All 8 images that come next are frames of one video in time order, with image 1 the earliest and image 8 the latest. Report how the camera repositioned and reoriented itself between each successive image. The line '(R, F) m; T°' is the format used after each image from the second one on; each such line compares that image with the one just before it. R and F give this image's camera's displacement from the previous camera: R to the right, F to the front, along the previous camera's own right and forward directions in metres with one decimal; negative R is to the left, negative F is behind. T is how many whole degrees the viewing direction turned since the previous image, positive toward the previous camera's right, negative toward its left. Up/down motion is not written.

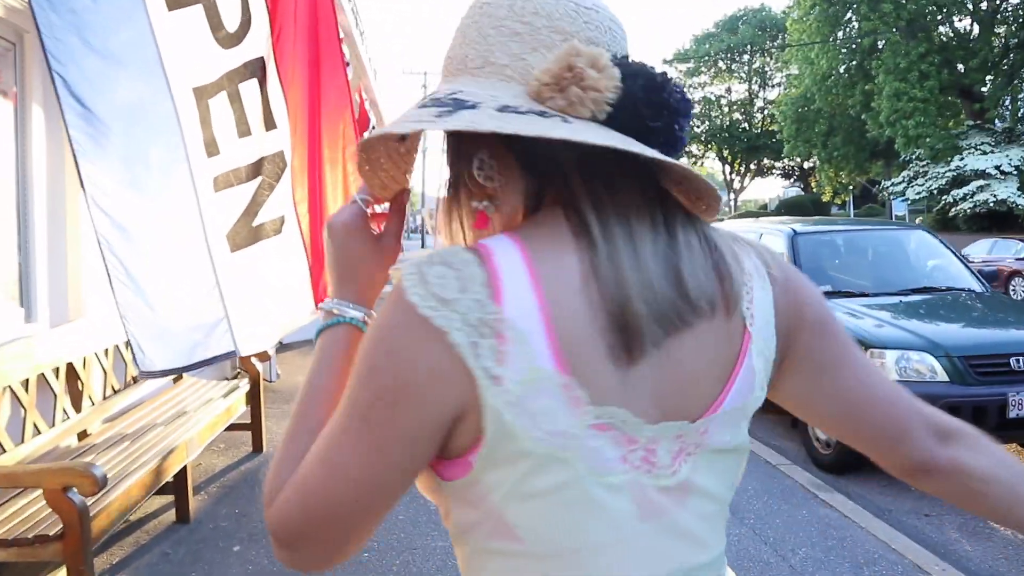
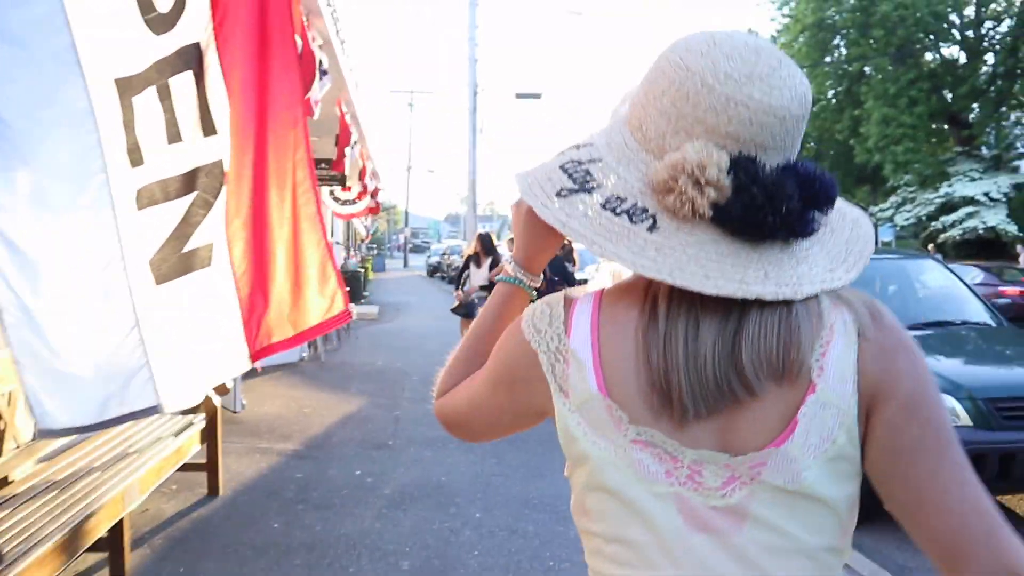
(0.0, +0.5) m; +1°
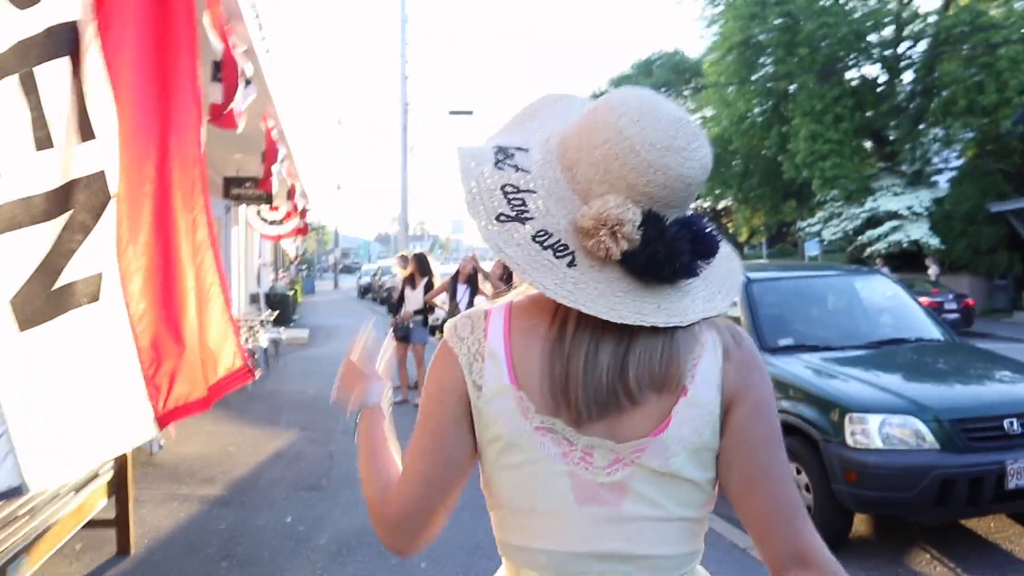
(-0.1, +0.4) m; +4°
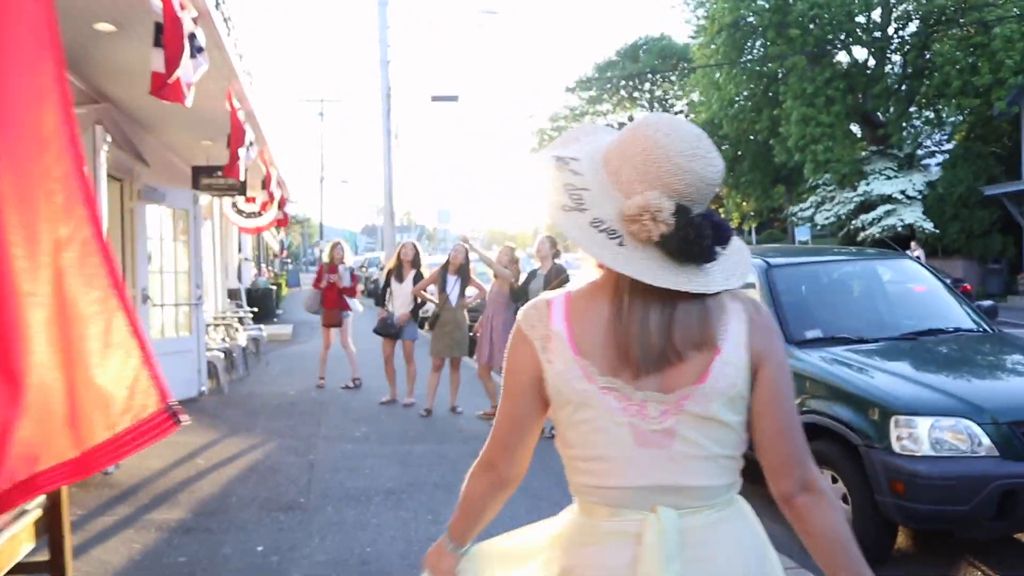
(-0.1, +0.7) m; +1°
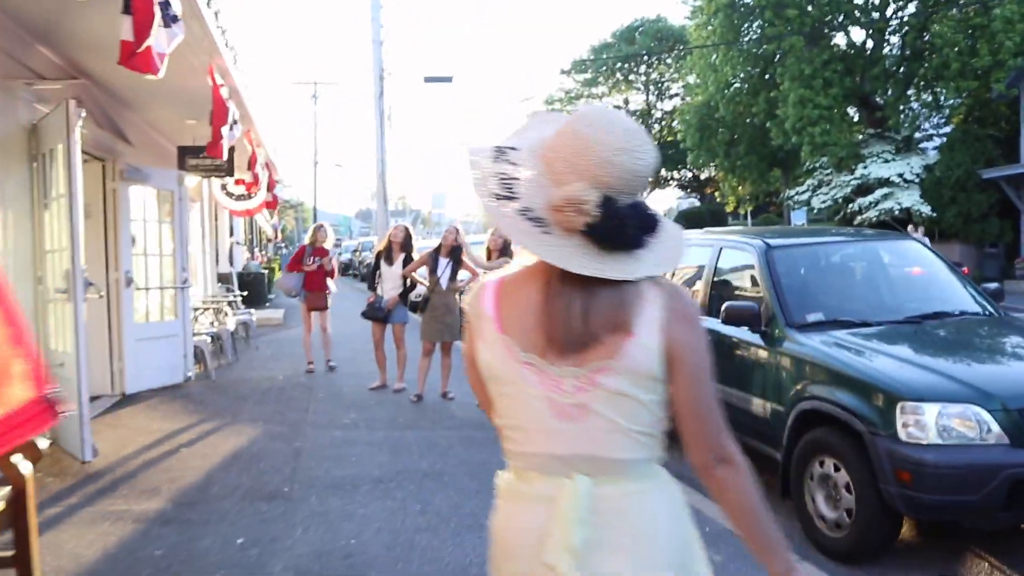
(0.0, +0.2) m; 0°
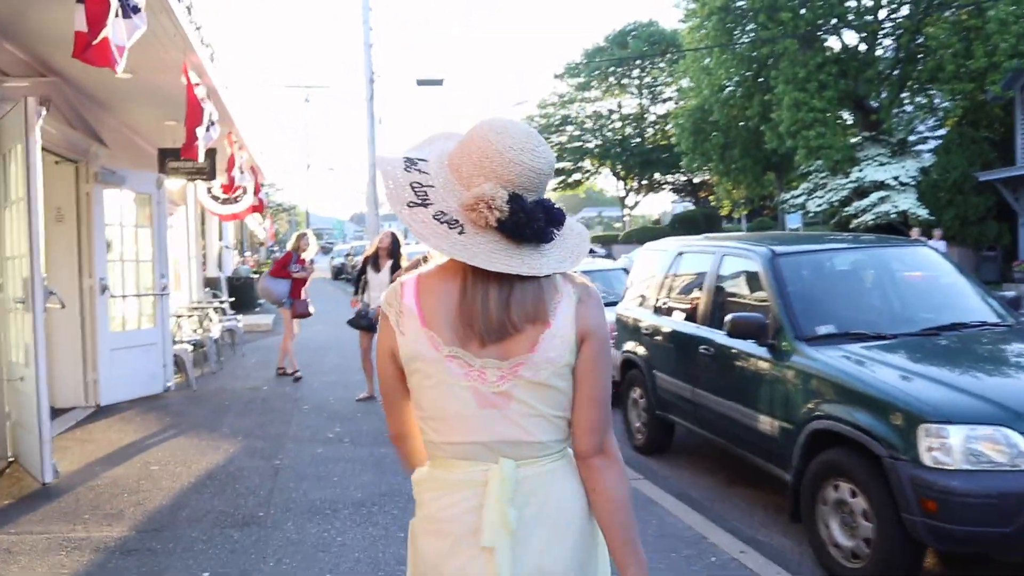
(0.0, +0.4) m; 0°
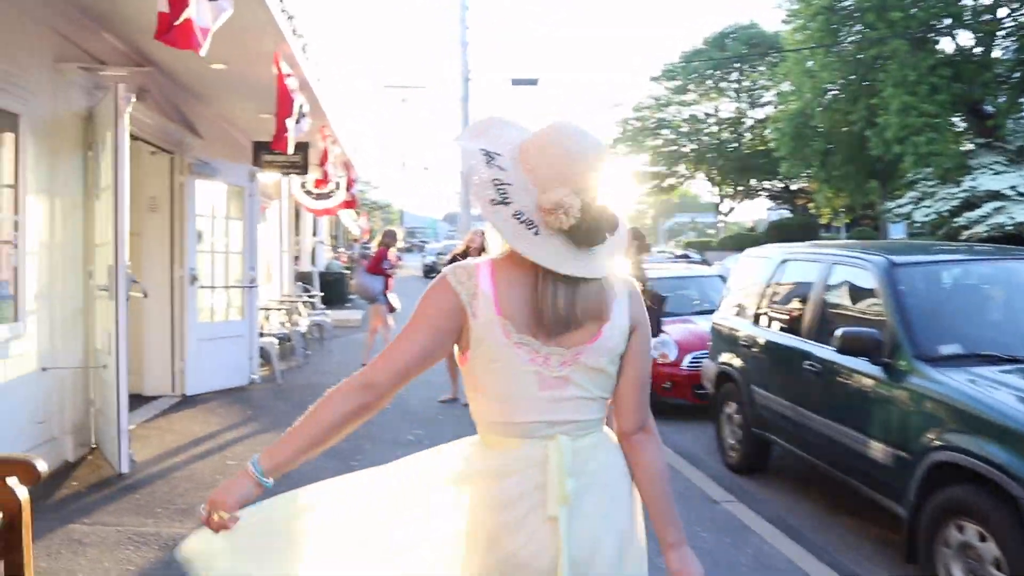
(0.0, +0.3) m; -6°
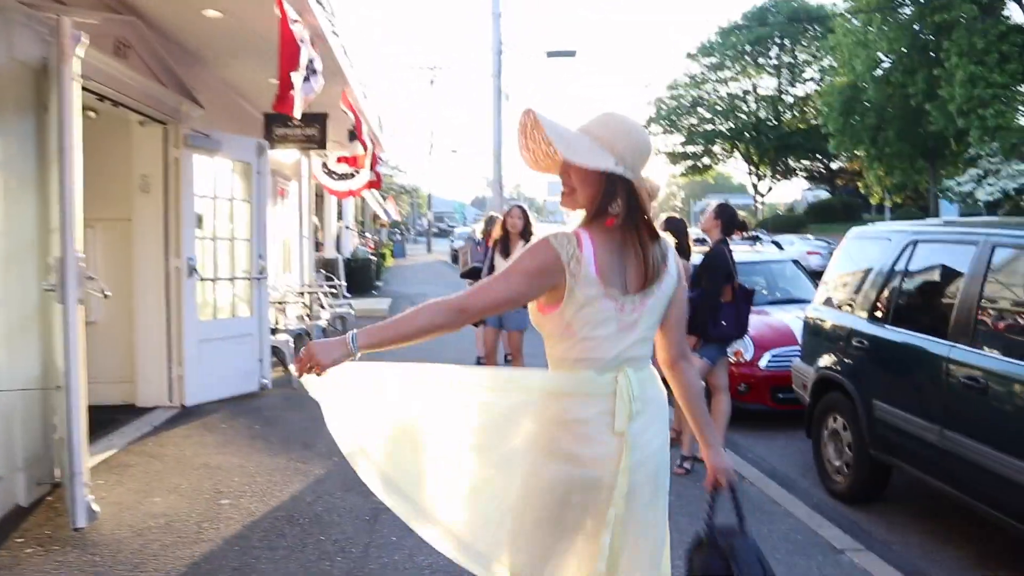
(-0.2, +1.3) m; -2°
